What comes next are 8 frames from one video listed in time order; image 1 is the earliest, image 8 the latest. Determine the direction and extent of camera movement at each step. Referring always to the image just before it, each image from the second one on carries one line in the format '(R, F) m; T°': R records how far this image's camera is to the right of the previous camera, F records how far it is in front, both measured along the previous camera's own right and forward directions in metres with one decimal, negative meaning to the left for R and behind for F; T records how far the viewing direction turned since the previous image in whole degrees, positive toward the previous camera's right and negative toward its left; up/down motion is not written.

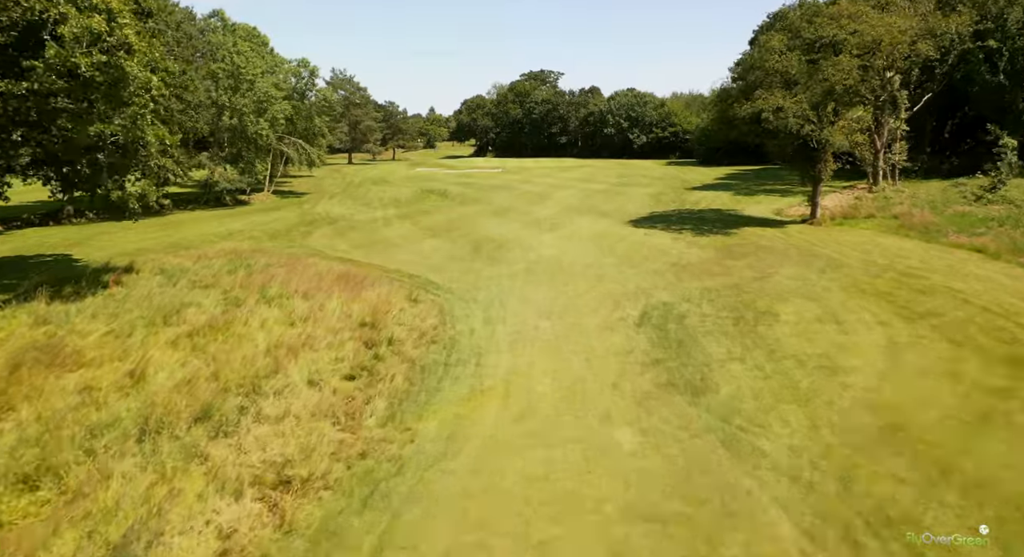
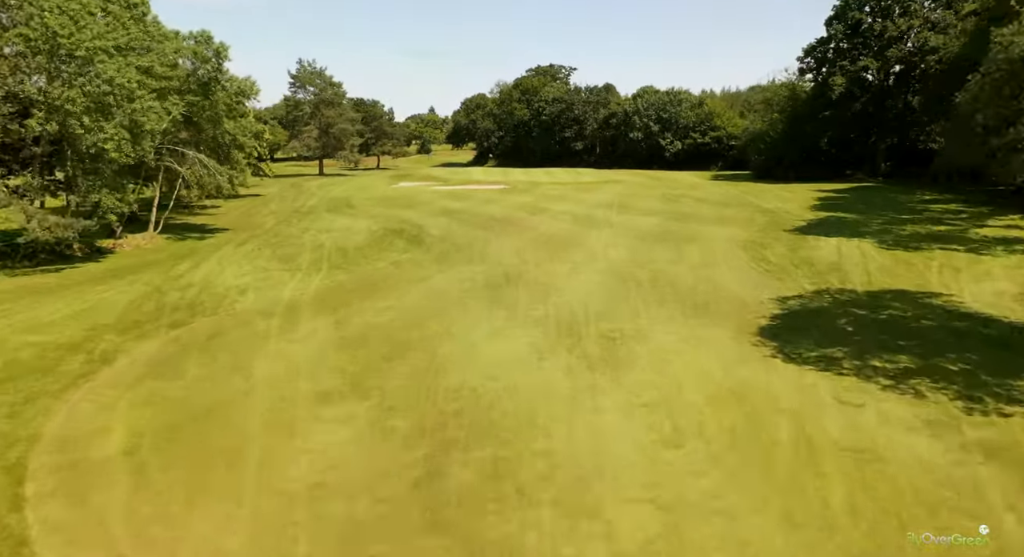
(-0.2, +14.4) m; 0°
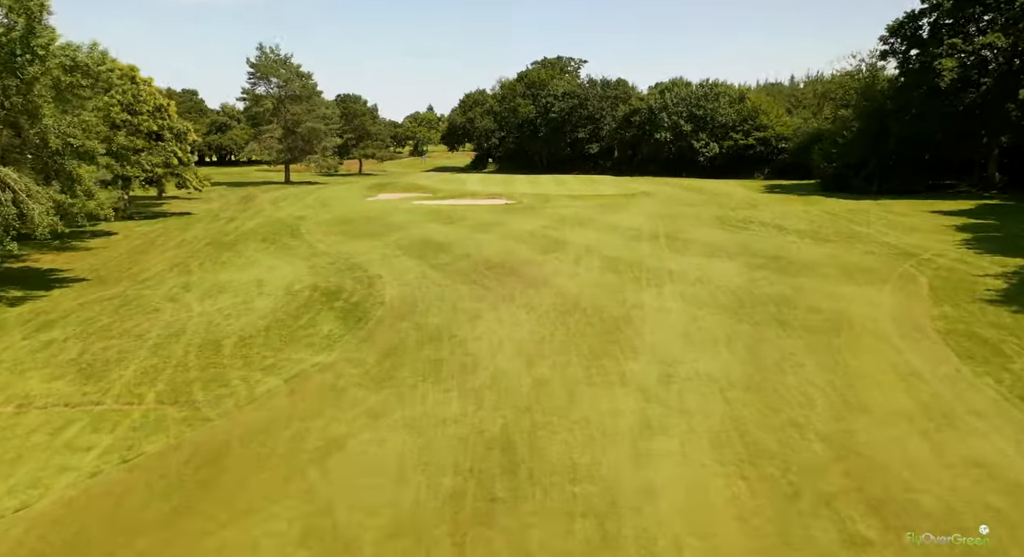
(-0.1, +11.5) m; 0°
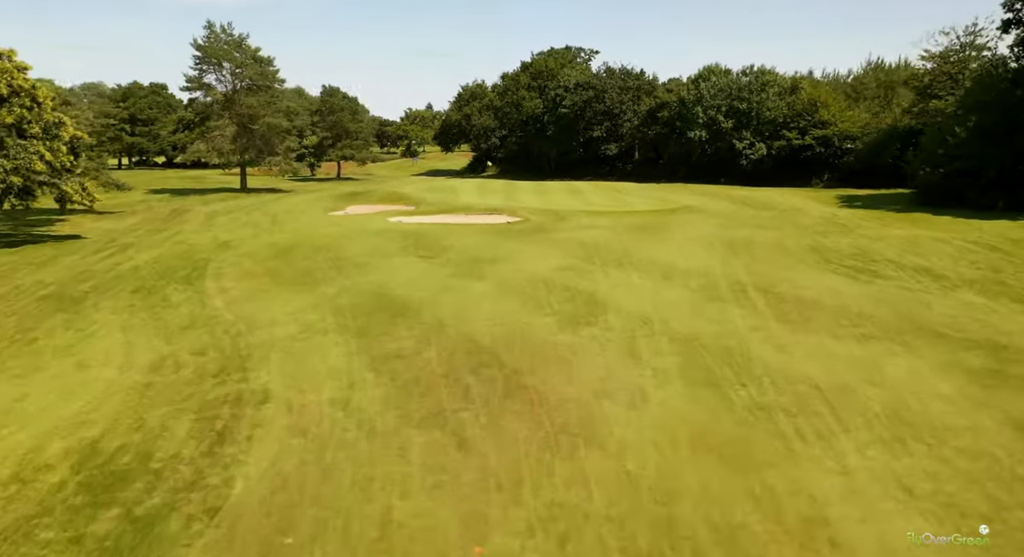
(-0.1, +10.4) m; 0°
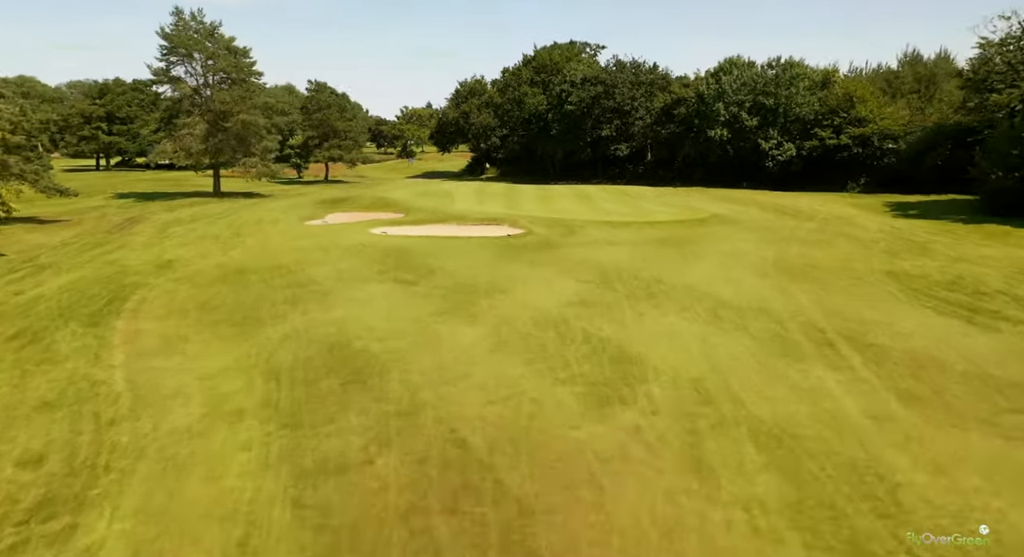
(0.0, +4.8) m; 0°
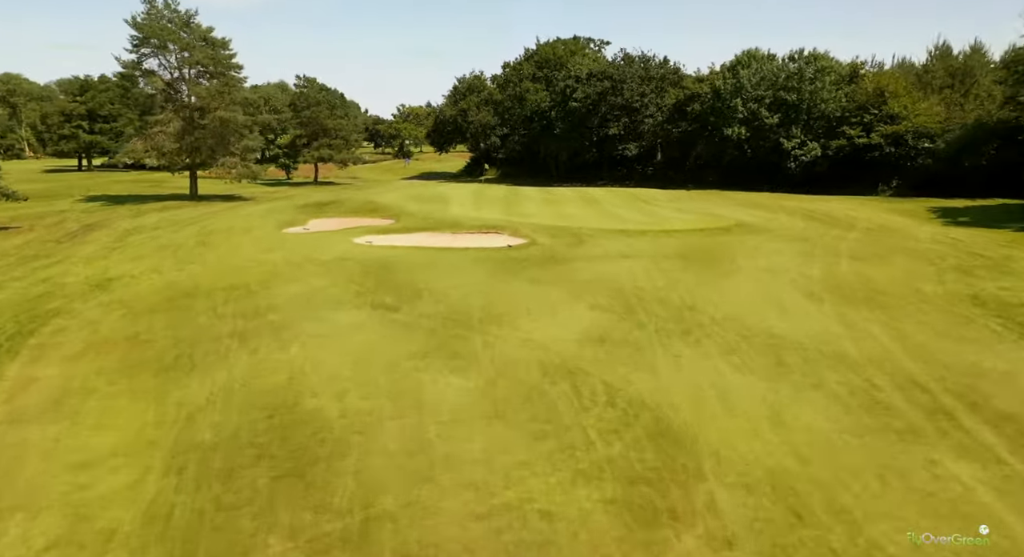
(0.0, +3.5) m; 0°
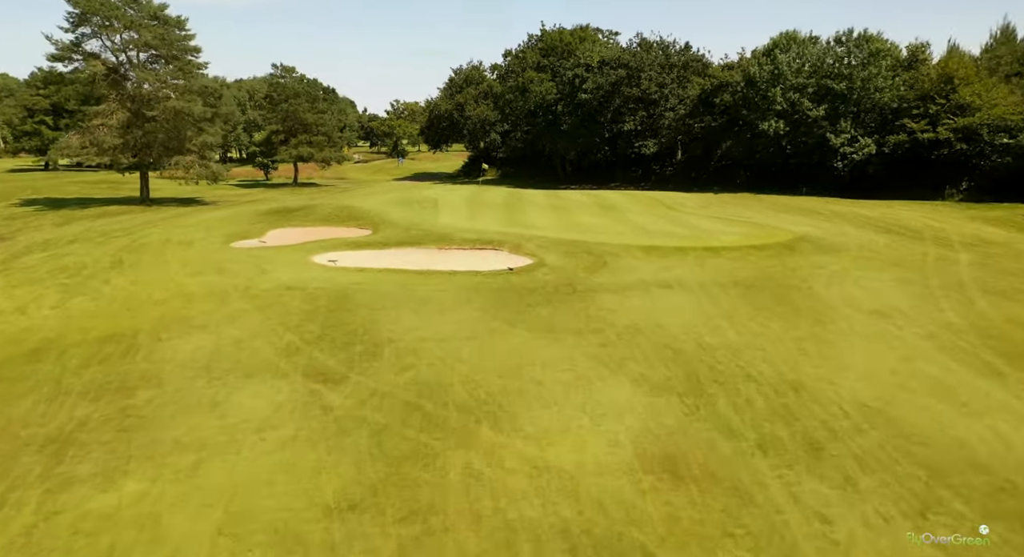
(0.0, +6.0) m; 0°
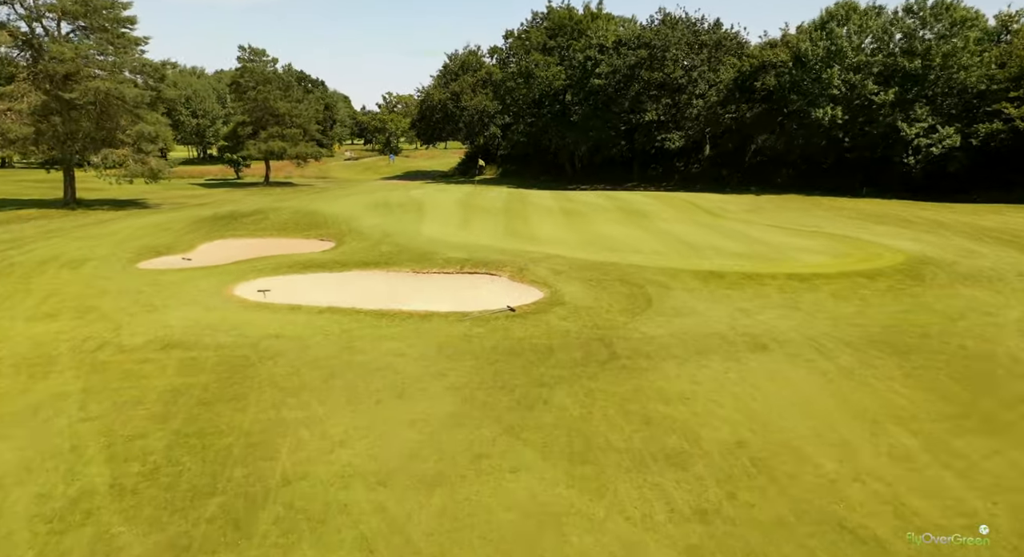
(0.0, +6.5) m; 0°
